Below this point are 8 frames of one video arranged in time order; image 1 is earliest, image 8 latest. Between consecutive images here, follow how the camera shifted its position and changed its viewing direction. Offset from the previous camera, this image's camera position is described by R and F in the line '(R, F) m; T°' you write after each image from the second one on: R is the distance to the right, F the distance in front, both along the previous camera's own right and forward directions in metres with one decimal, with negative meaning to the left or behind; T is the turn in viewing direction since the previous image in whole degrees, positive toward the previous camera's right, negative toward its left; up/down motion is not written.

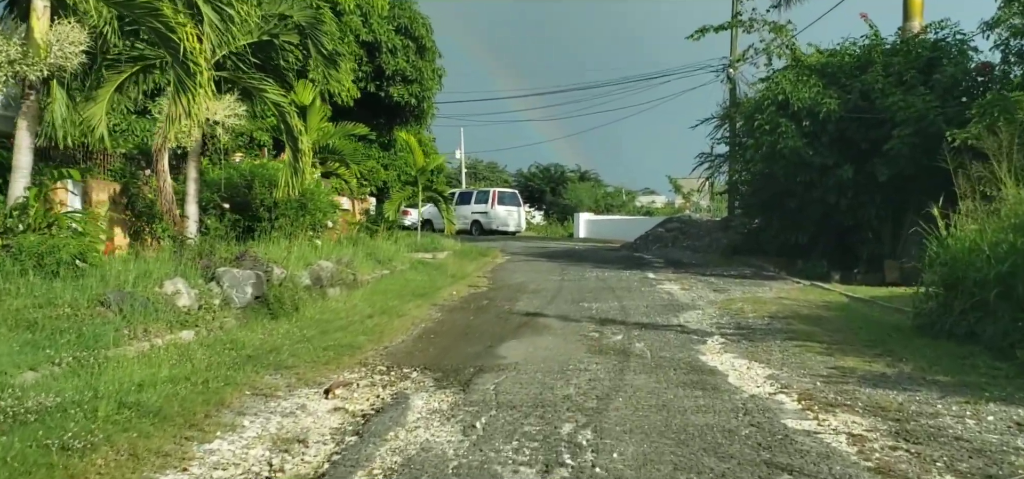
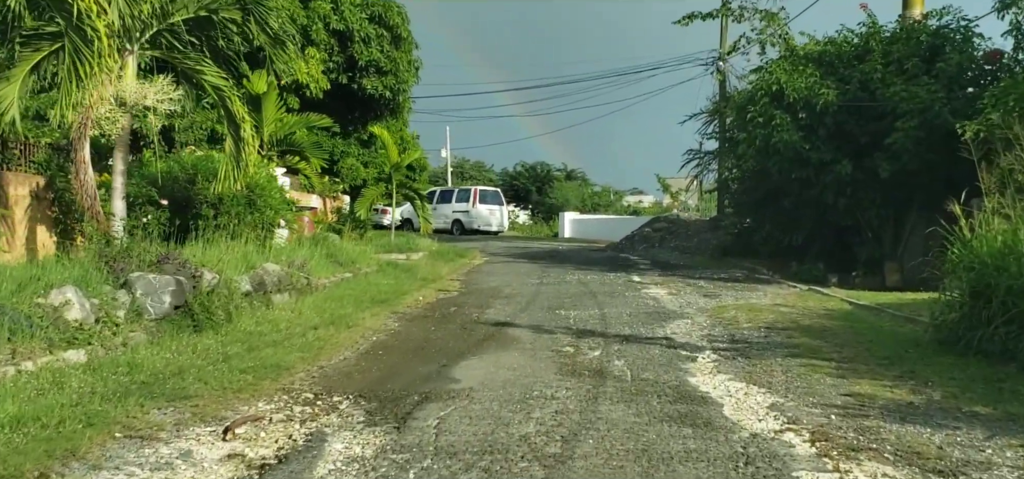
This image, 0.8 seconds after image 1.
(+0.2, +1.1) m; +1°
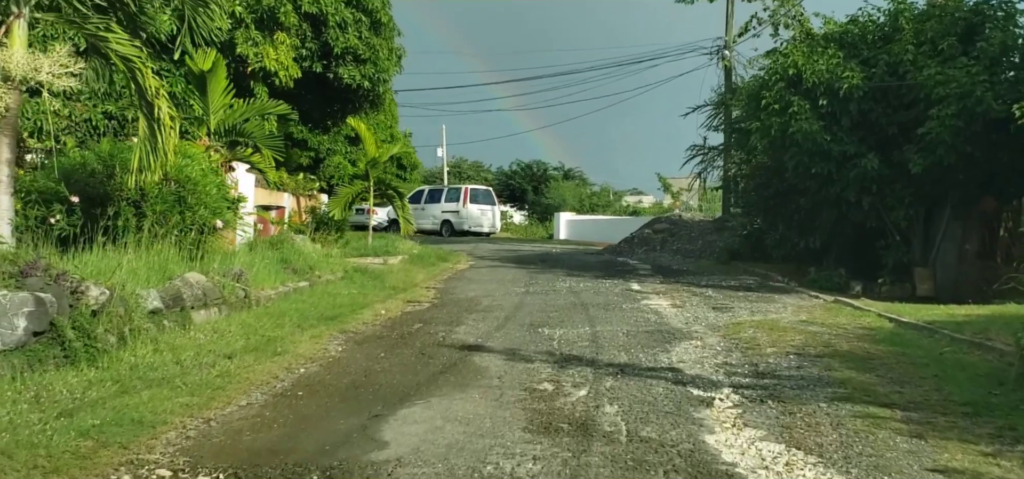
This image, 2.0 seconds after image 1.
(+0.3, +1.7) m; 0°
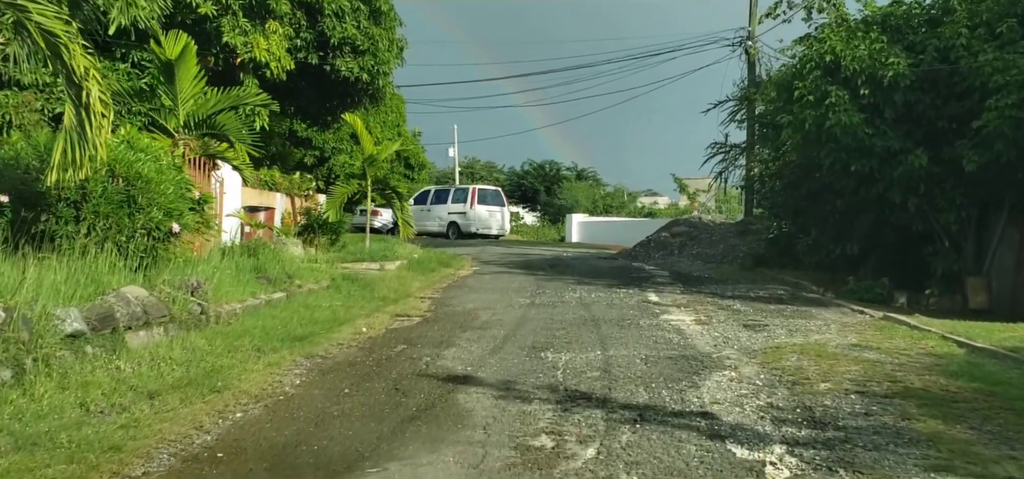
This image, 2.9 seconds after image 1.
(+0.1, +1.4) m; -1°
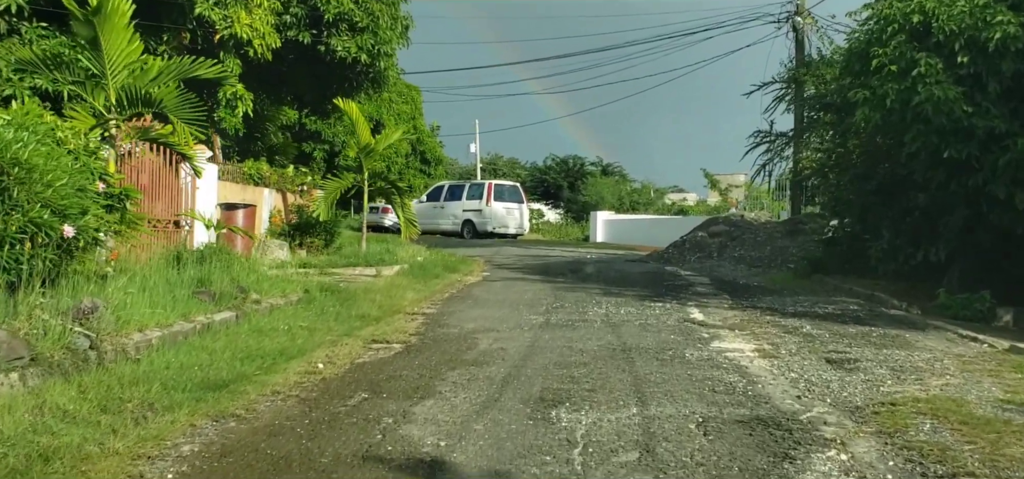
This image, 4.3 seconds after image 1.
(+0.1, +2.3) m; -2°
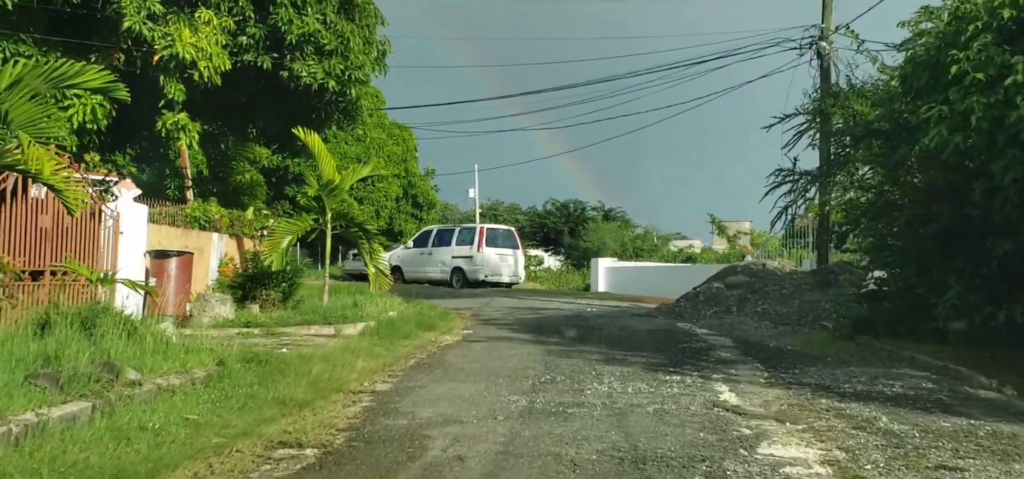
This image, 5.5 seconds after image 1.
(+0.2, +2.3) m; 0°
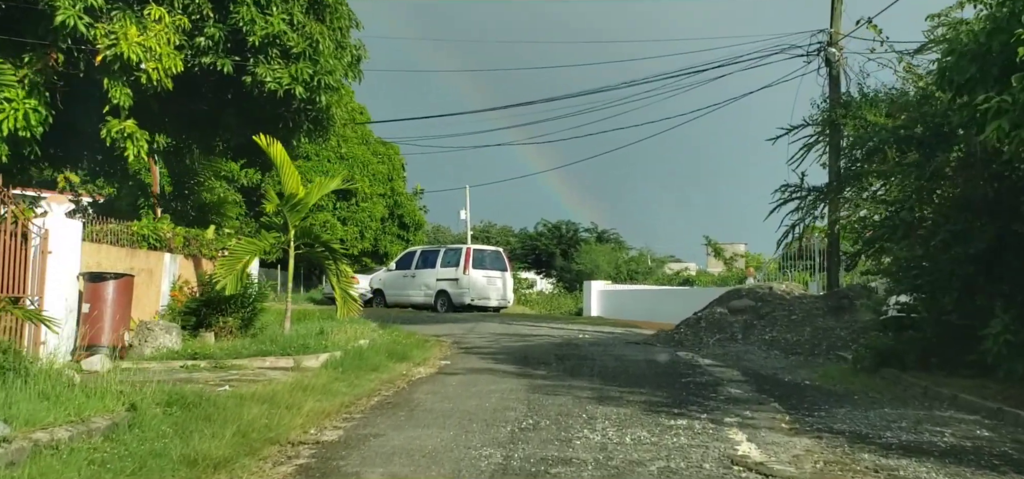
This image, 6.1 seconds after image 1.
(+0.1, +1.4) m; 0°
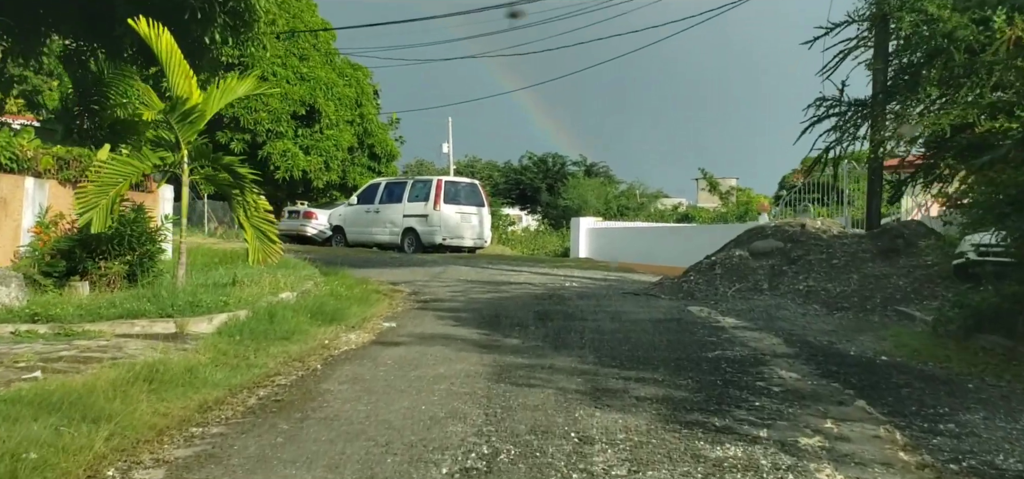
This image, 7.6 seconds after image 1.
(+0.2, +3.0) m; +1°
